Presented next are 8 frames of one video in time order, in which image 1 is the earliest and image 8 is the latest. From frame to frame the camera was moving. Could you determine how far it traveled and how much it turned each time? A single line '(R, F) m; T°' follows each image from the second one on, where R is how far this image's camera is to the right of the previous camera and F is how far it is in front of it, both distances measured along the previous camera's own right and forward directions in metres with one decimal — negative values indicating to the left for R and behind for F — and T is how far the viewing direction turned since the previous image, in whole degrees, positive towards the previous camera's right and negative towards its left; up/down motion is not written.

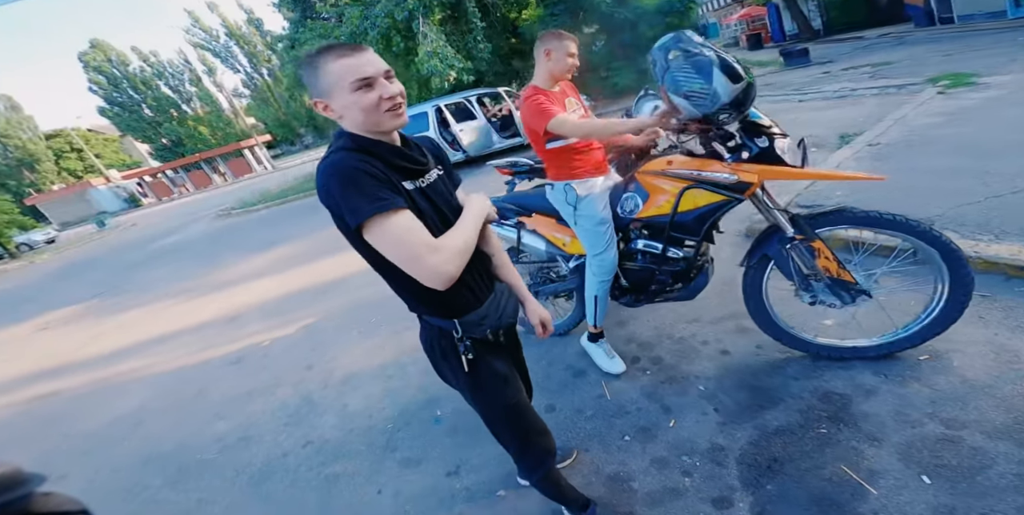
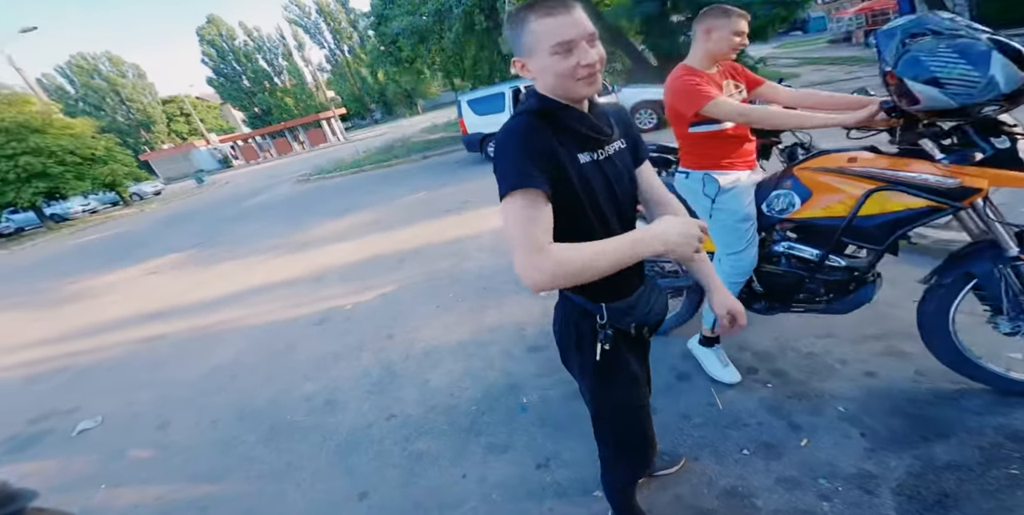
(-0.2, +0.1) m; -7°
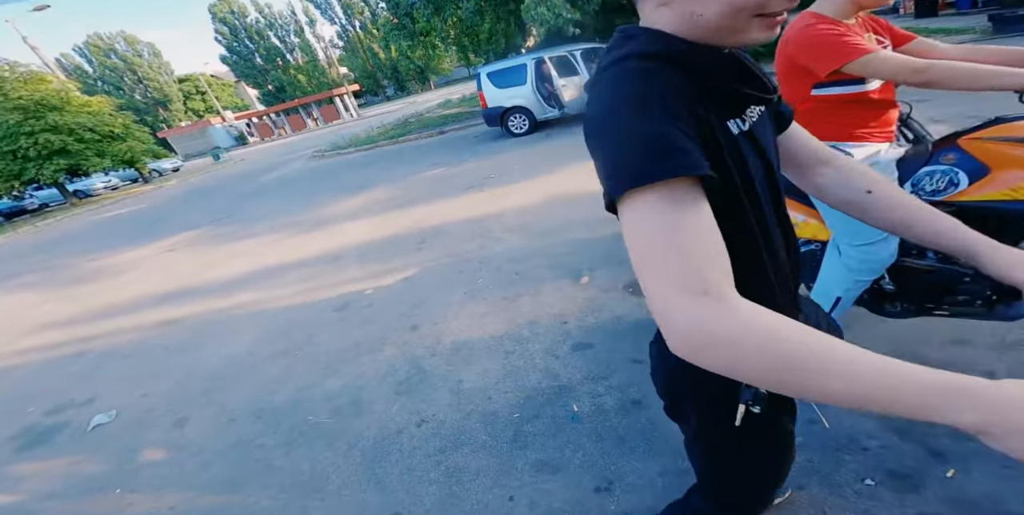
(-0.2, +0.3) m; -2°
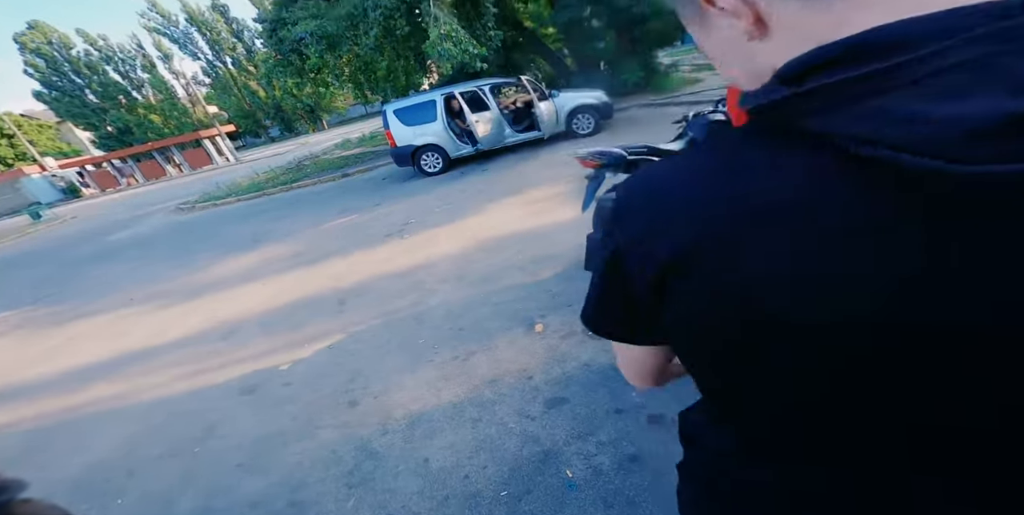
(-0.3, +0.1) m; +13°
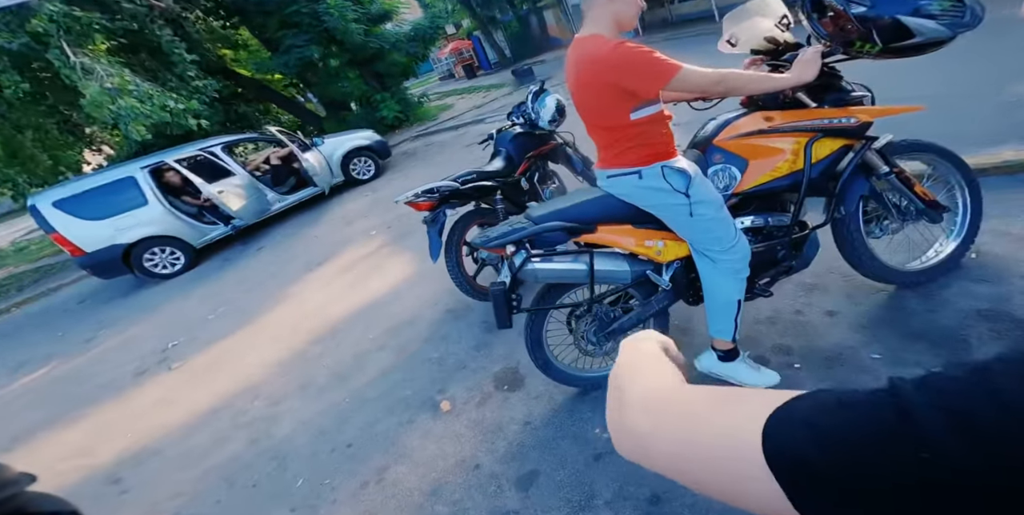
(-0.5, +0.5) m; +30°
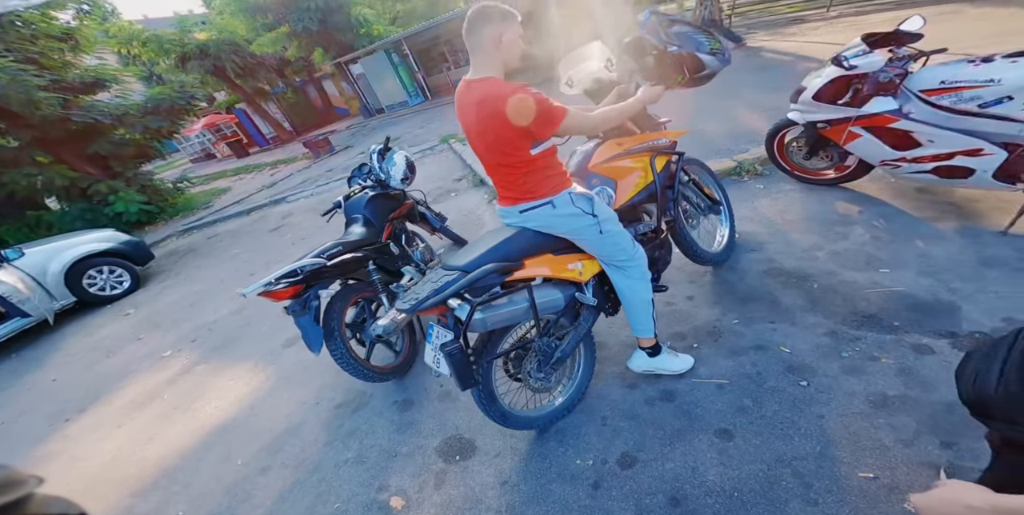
(-0.7, +0.2) m; +27°
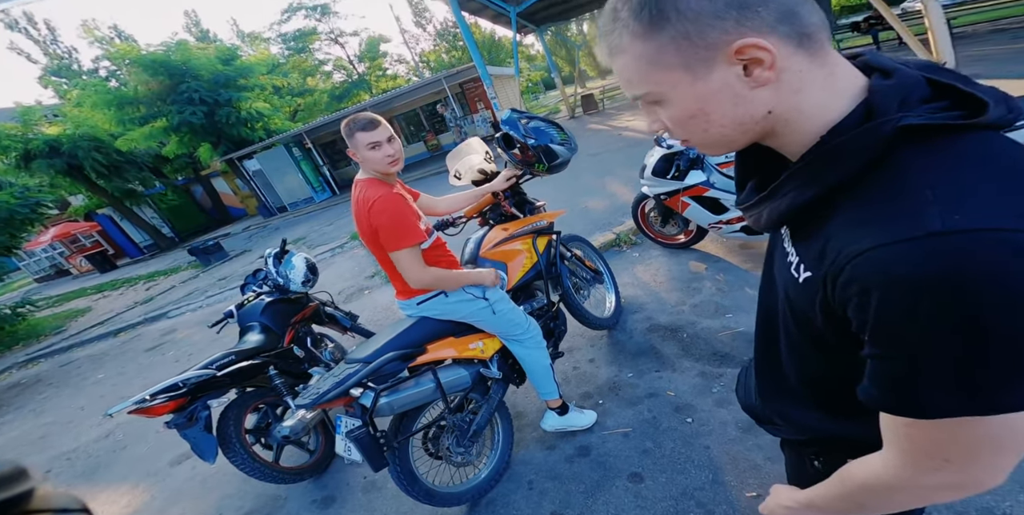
(0.0, -0.2) m; +12°
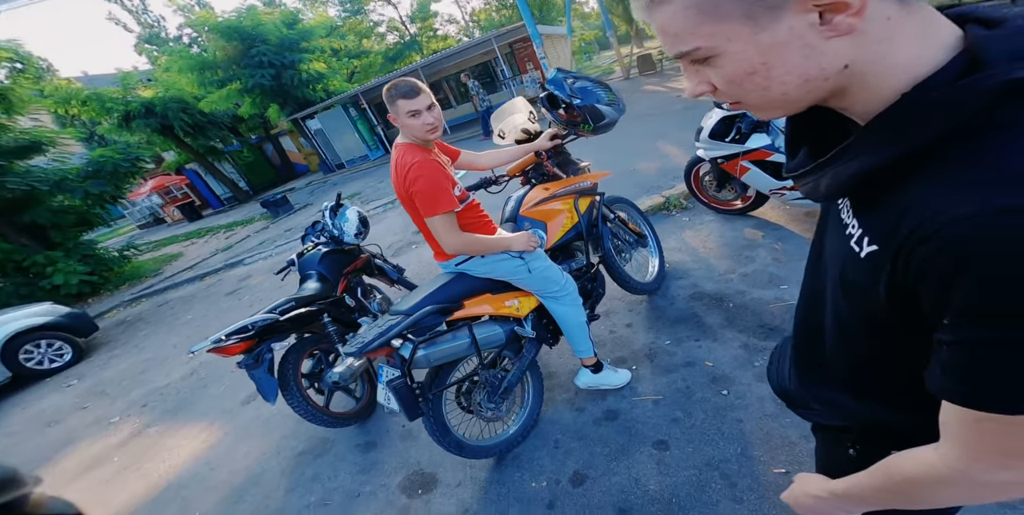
(+0.1, 0.0) m; -7°
